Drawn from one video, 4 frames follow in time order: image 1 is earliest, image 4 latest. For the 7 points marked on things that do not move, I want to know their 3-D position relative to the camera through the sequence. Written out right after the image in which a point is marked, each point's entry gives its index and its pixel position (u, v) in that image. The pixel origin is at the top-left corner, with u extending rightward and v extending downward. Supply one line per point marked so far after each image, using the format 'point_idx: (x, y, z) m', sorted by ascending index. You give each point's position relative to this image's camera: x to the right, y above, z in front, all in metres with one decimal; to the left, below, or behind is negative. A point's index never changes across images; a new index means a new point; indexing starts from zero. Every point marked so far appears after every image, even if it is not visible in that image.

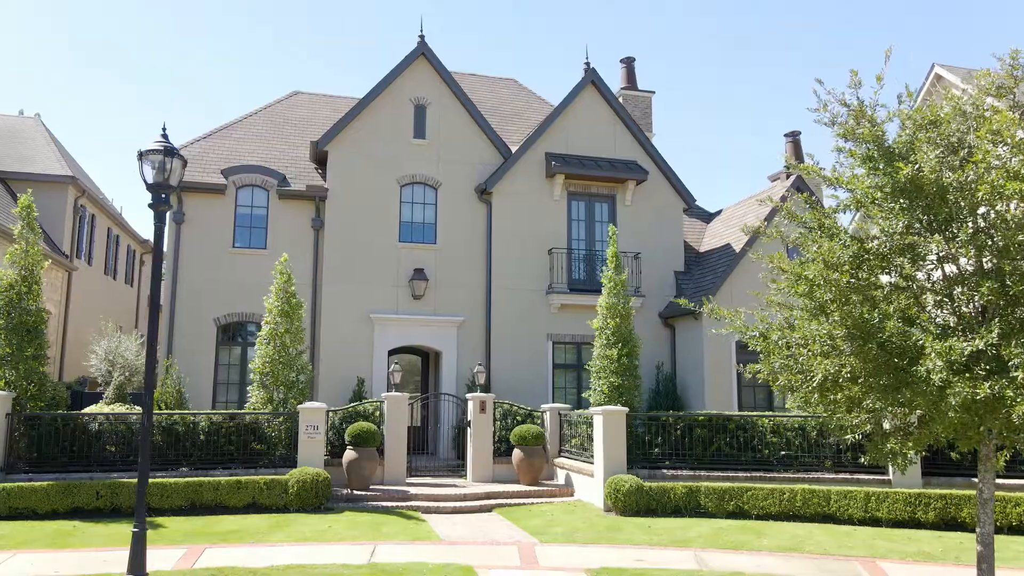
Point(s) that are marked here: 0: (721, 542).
0: (+3.2, -3.8, +11.8) m
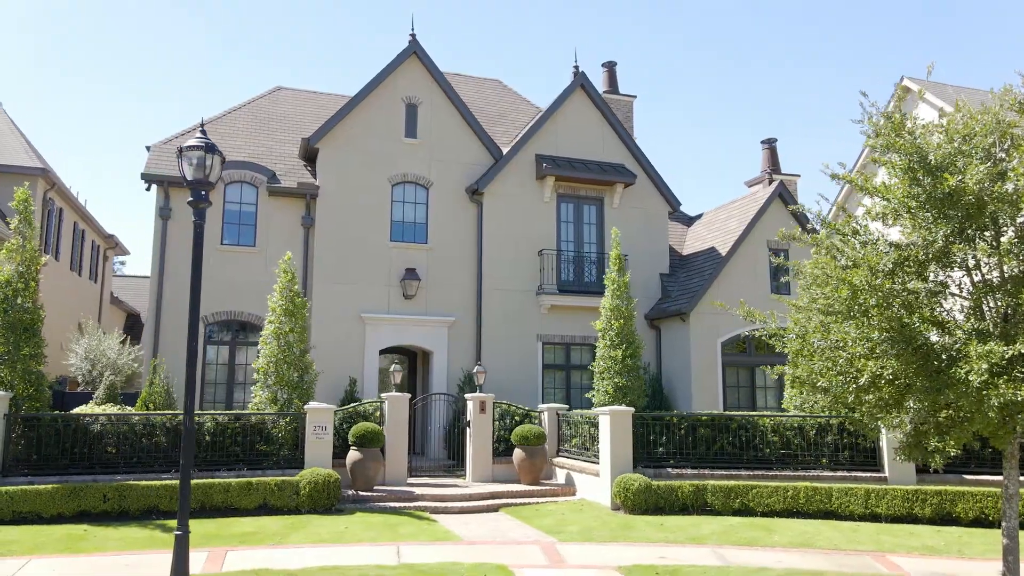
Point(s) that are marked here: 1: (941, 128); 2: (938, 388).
0: (+3.4, -3.9, +12.1) m
1: (+4.9, +1.8, +8.8) m
2: (+4.4, -1.0, +8.1) m
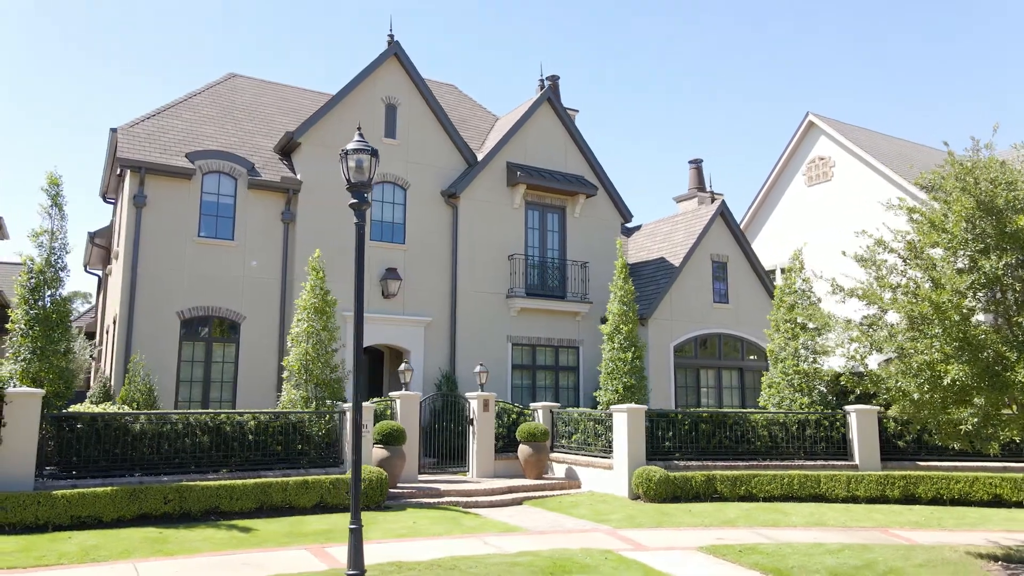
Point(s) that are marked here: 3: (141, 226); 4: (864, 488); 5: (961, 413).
0: (+4.3, -4.1, +13.7) m
1: (+6.6, +1.6, +10.7) m
2: (+6.2, -1.3, +10.0) m
3: (-8.6, +1.4, +18.1) m
4: (+6.9, -4.0, +15.4) m
5: (+6.0, -1.7, +10.4) m
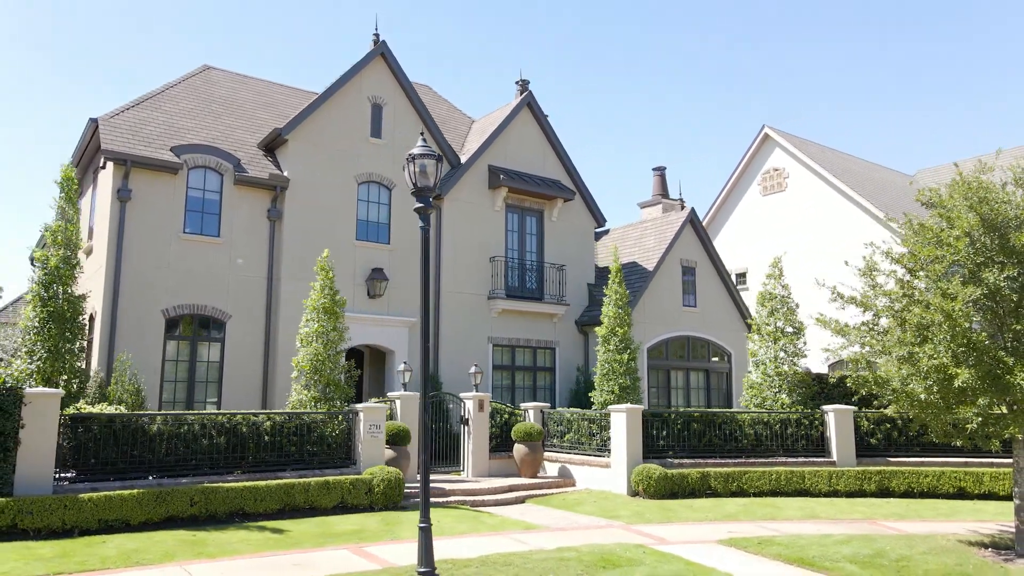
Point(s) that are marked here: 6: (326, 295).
0: (+4.6, -4.2, +14.5) m
1: (+7.2, +1.4, +11.7) m
2: (+6.8, -1.4, +10.9) m
3: (-8.7, +1.5, +17.6) m
4: (+7.0, -4.1, +16.4) m
5: (+6.5, -1.8, +11.4) m
6: (-3.6, -0.1, +14.8) m
